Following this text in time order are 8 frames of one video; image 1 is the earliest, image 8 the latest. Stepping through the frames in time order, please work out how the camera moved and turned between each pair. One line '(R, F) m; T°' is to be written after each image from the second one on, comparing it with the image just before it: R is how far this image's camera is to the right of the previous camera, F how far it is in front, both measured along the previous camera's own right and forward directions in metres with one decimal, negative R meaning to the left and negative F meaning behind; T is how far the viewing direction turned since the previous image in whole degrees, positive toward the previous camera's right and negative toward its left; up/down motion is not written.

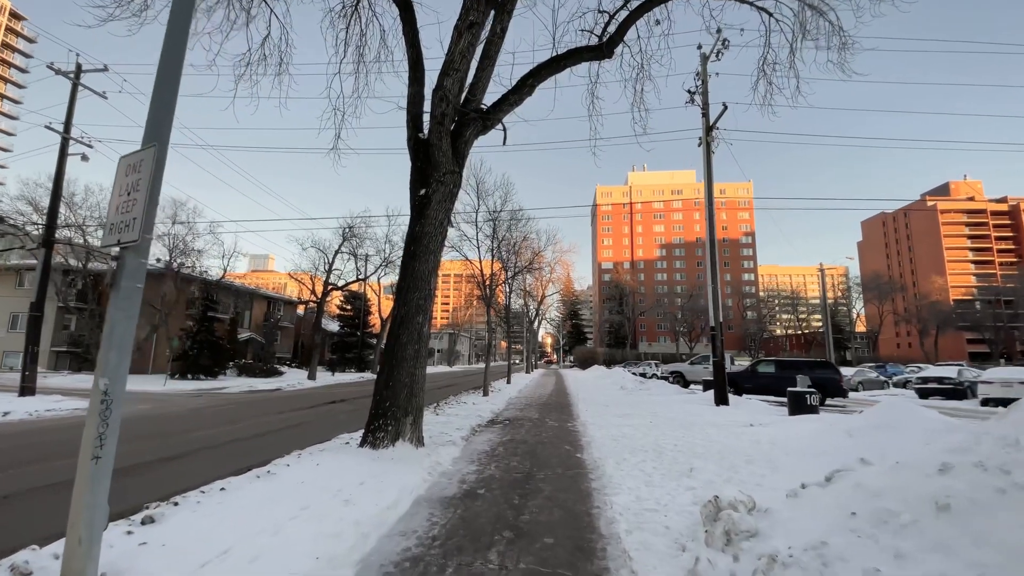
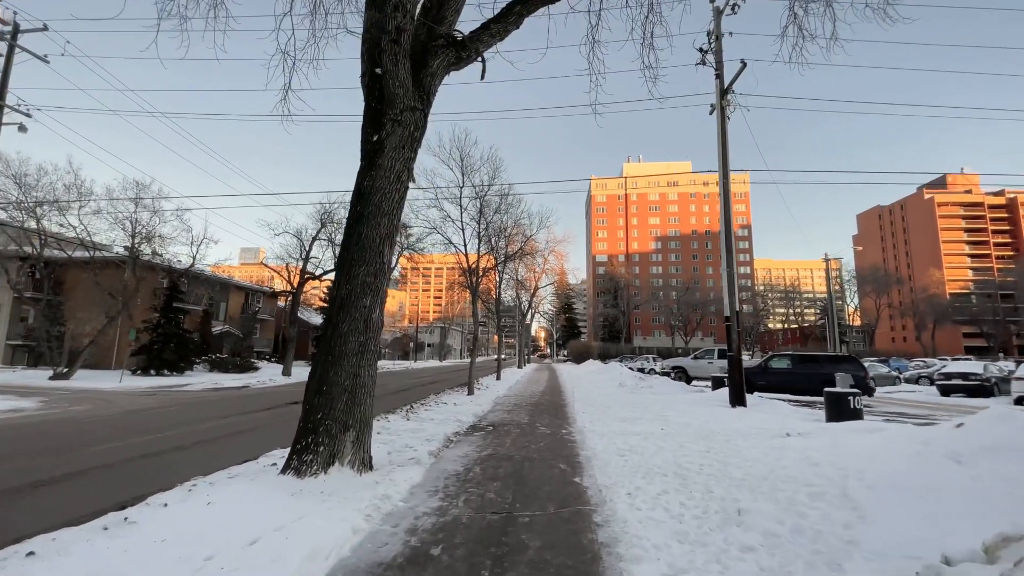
(+0.2, +2.0) m; +1°
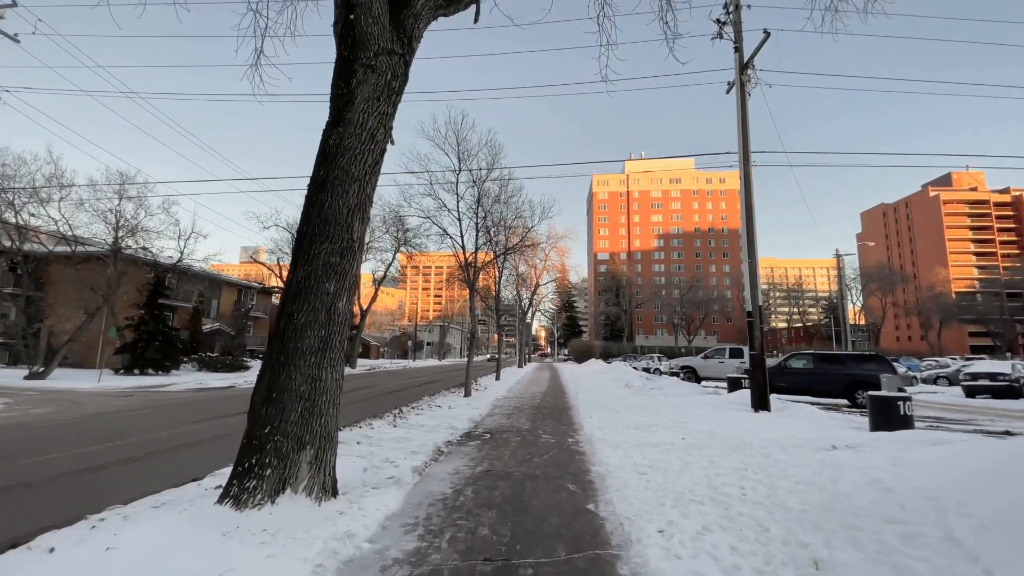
(0.0, +1.2) m; 0°
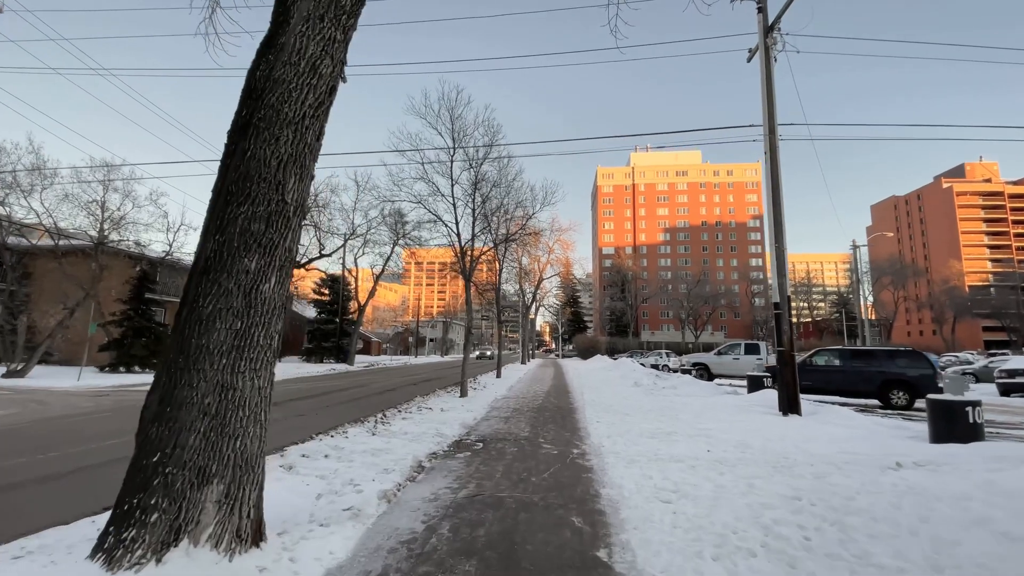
(+0.2, +1.3) m; -1°
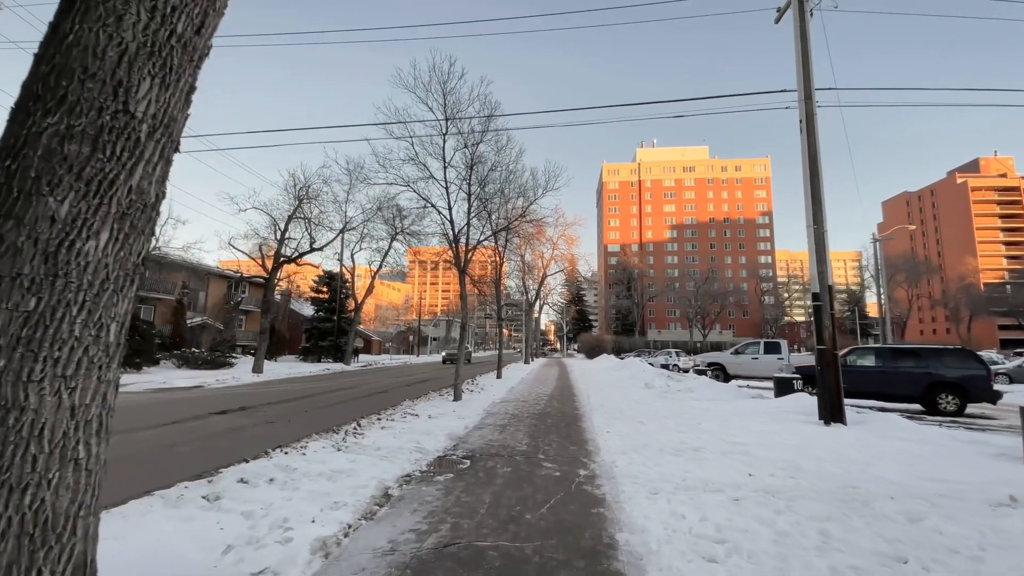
(+0.2, +1.4) m; -1°
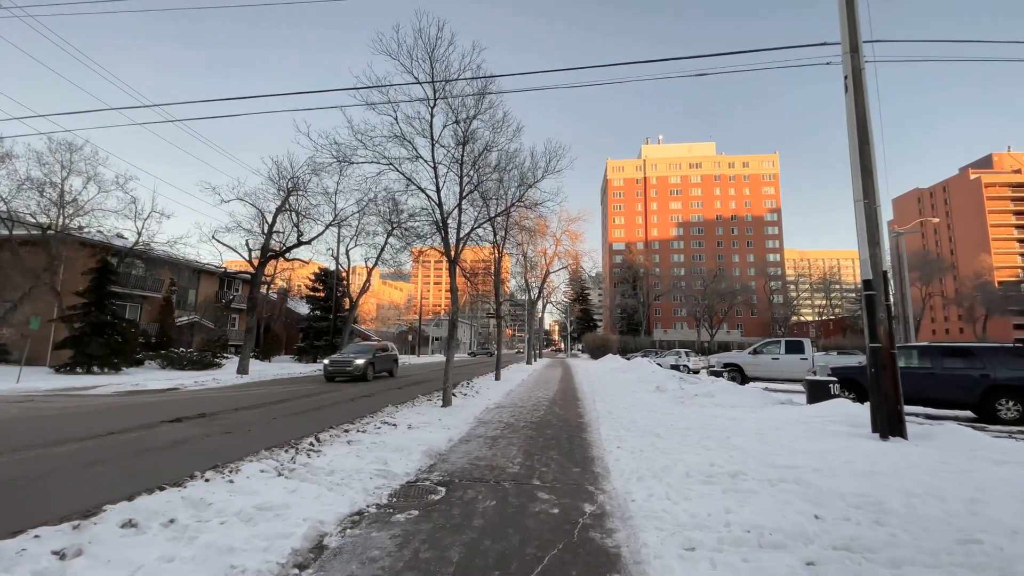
(+0.2, +1.4) m; 0°
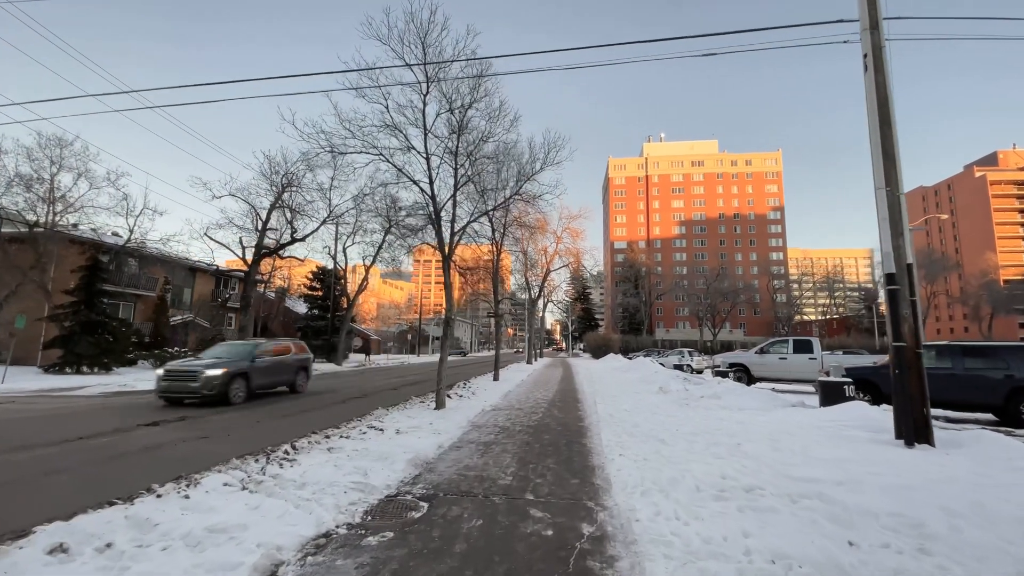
(+0.1, +0.6) m; 0°
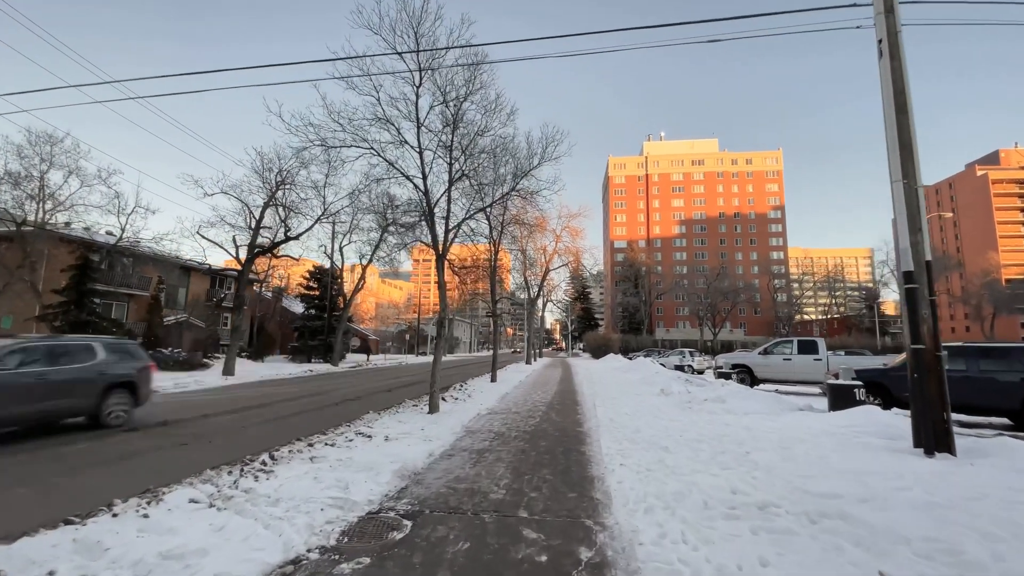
(+0.1, +0.4) m; 0°
